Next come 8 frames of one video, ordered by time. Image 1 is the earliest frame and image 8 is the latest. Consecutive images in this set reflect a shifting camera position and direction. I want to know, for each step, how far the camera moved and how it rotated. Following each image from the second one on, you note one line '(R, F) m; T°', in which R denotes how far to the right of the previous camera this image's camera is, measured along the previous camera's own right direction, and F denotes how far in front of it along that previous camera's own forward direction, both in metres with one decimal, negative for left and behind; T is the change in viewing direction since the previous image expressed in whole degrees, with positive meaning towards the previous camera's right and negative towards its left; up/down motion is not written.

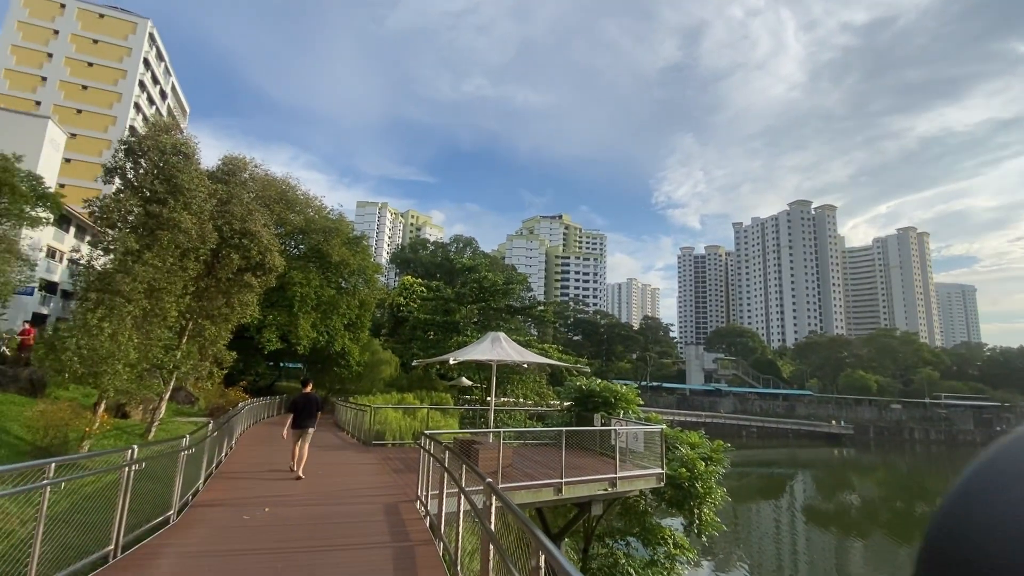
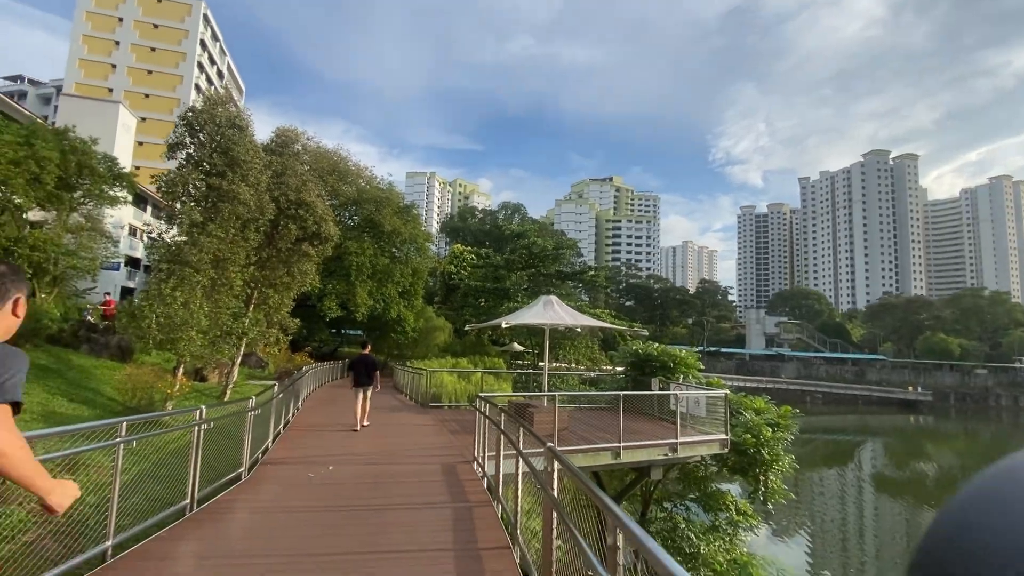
(-0.1, +0.3) m; -6°
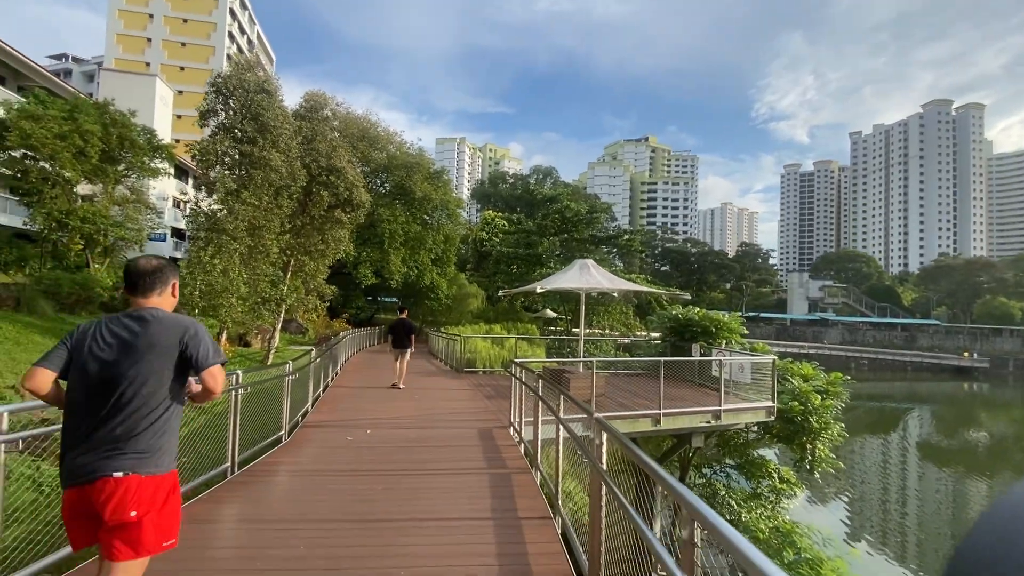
(-0.1, +0.3) m; -4°
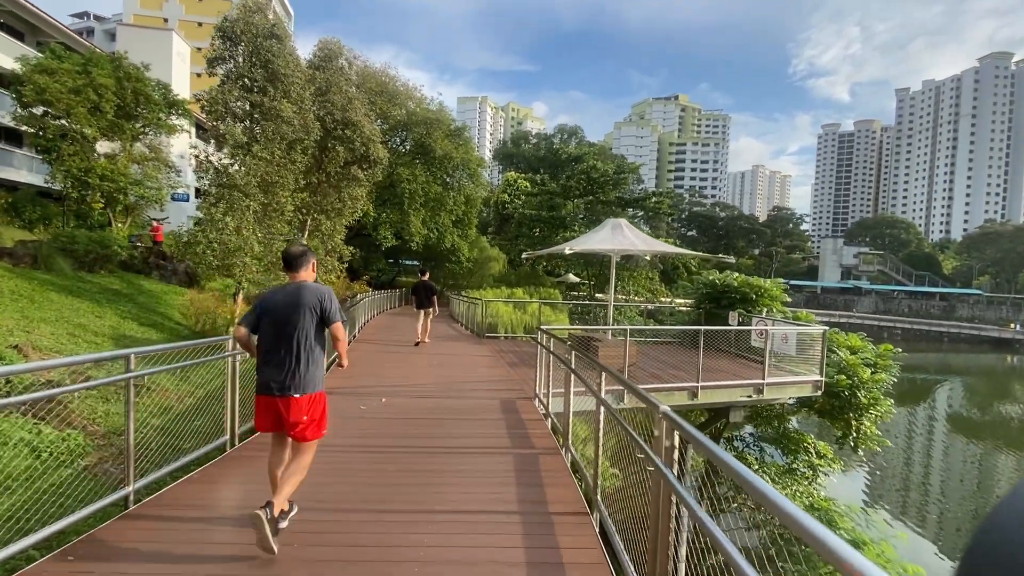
(-0.1, +0.7) m; -3°
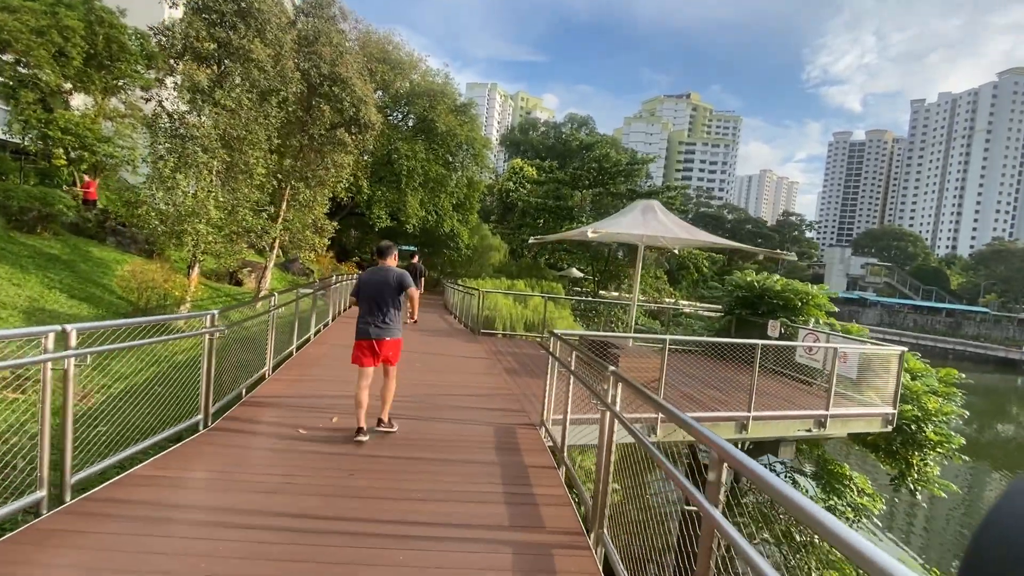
(-0.1, +1.8) m; 0°
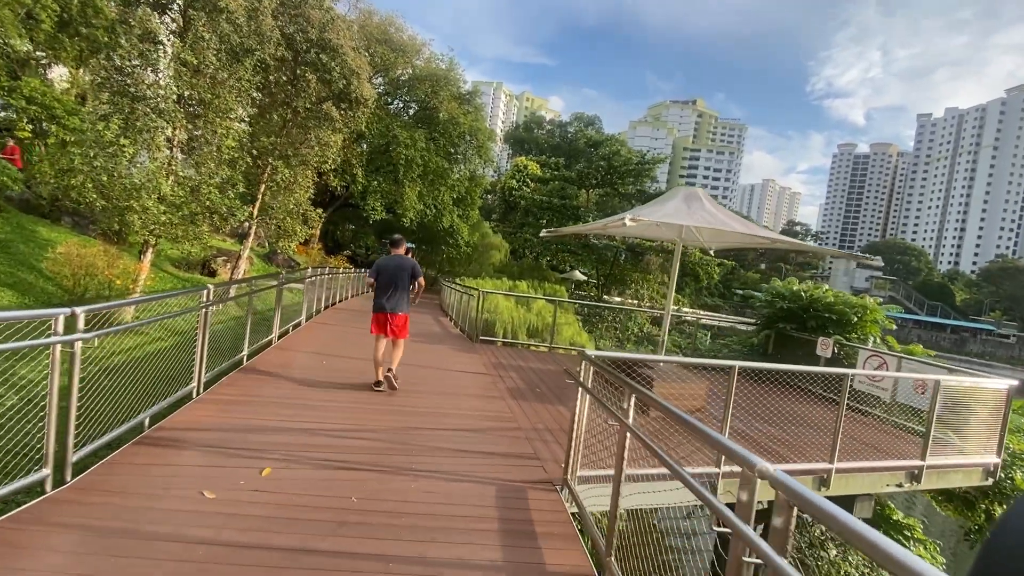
(-0.1, +1.5) m; 0°
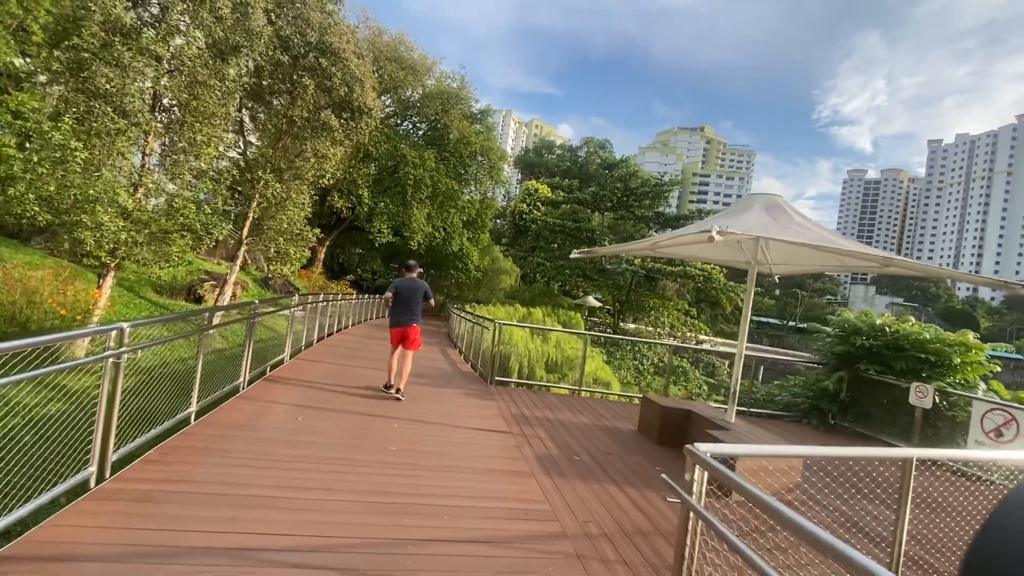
(-0.2, +1.4) m; -1°
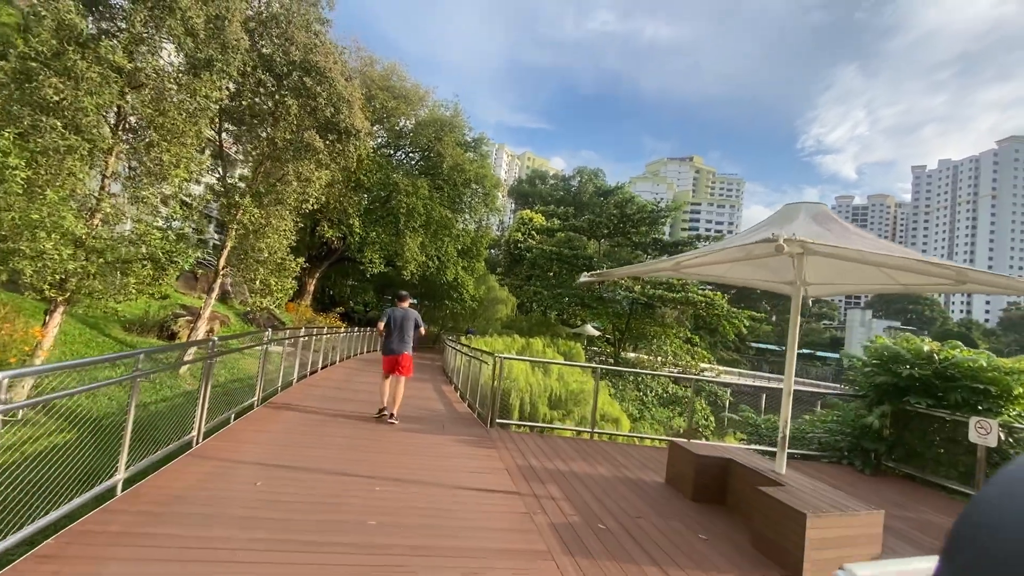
(-0.1, +0.8) m; +1°
